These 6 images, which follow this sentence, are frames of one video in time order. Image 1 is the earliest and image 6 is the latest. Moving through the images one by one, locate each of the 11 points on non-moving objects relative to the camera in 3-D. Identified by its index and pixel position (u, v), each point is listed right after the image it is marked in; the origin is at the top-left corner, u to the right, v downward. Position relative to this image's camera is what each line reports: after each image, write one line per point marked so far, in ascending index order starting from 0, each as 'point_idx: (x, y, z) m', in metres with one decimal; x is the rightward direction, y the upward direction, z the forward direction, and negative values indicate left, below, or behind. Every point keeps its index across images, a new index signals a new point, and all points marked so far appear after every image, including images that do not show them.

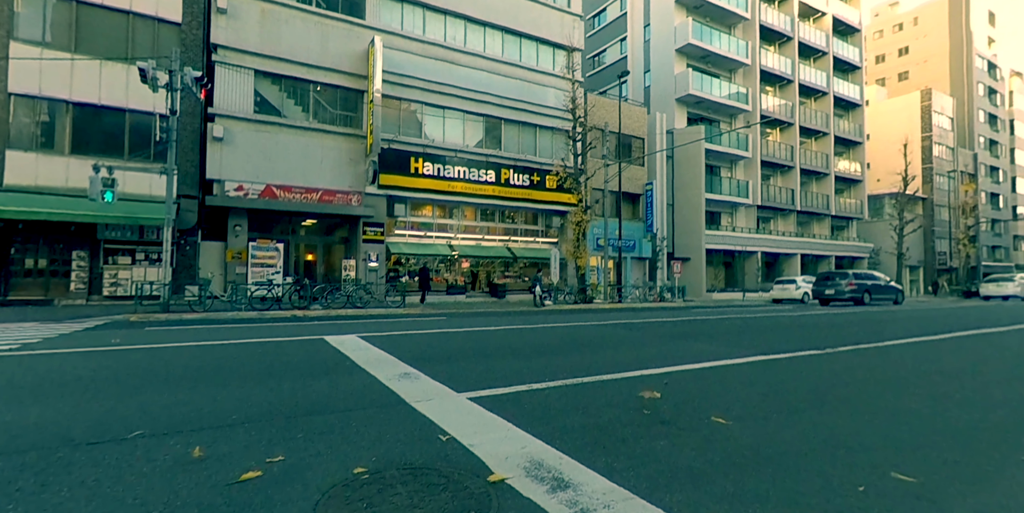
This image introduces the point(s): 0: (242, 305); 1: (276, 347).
0: (-9.0, -1.6, +16.3) m
1: (-3.9, -1.5, +8.2) m
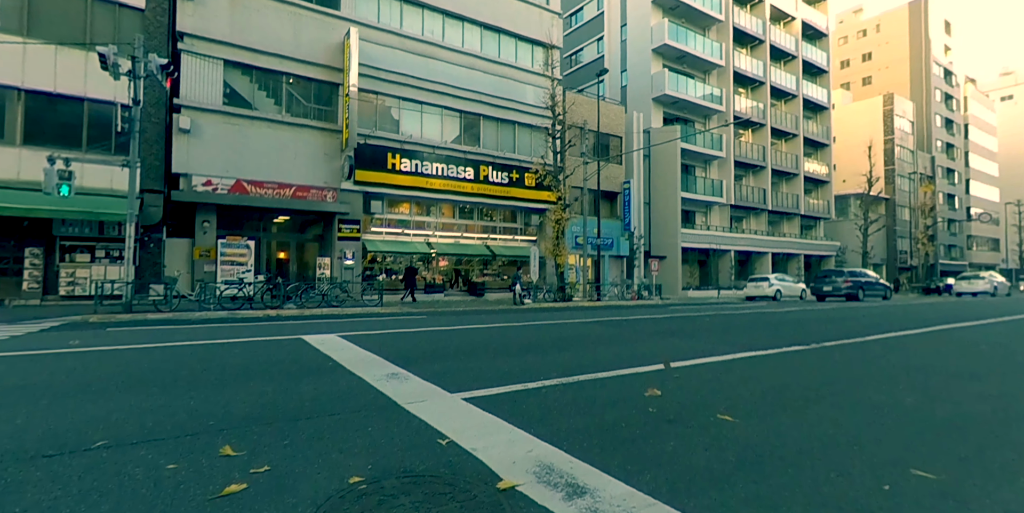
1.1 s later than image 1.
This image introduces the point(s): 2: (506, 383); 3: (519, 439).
0: (-9.5, -1.5, +15.7) m
1: (-4.1, -1.4, +7.8) m
2: (-0.1, -1.3, +5.3) m
3: (0.0, -1.3, +3.6) m
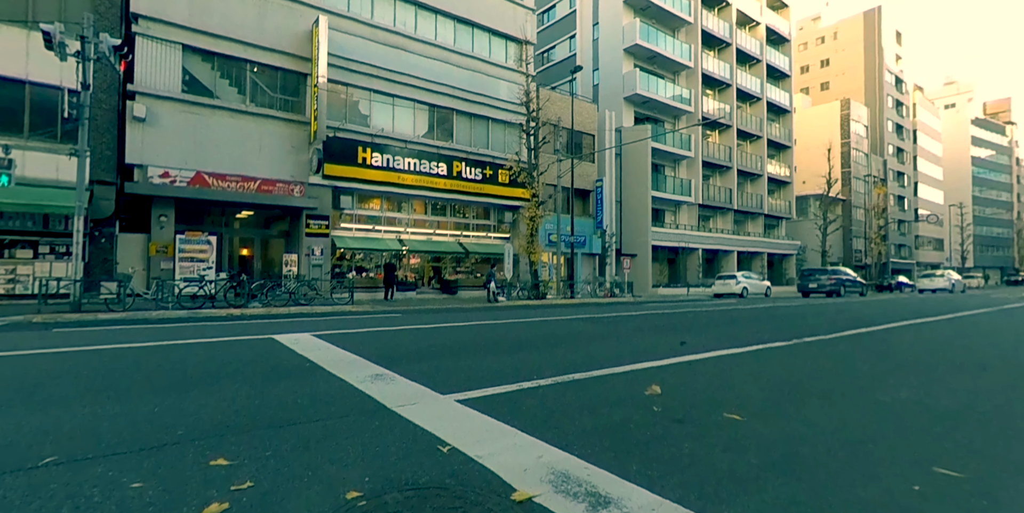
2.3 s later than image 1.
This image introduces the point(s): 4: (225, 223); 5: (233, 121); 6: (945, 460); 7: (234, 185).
0: (-10.3, -1.4, +14.8) m
1: (-4.3, -1.4, +7.3) m
2: (-0.1, -1.3, +5.0) m
3: (+0.1, -1.3, +3.3) m
4: (-11.4, +1.3, +19.5) m
5: (-10.8, +5.2, +19.1) m
6: (+2.7, -1.3, +3.1) m
7: (-10.5, +2.7, +18.7) m
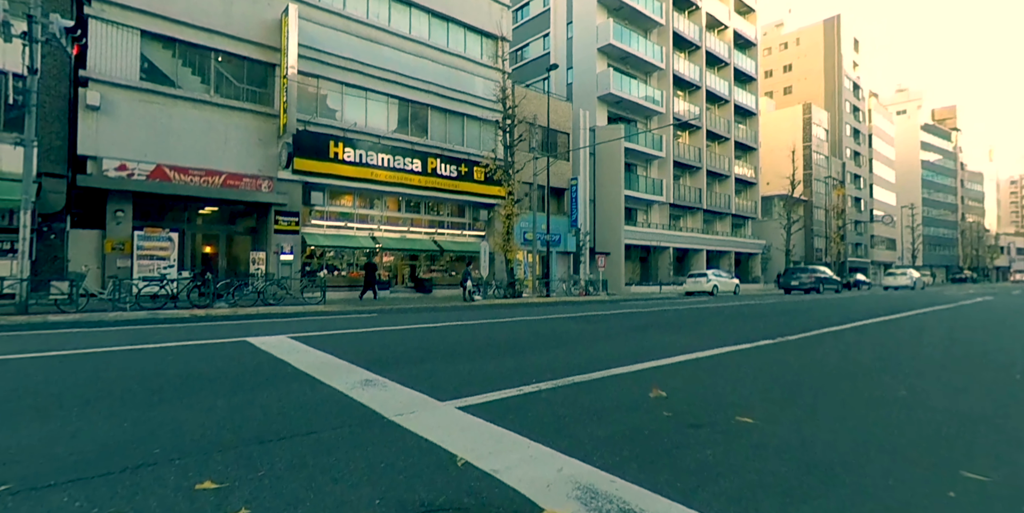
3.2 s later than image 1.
0: (-10.8, -1.3, +13.9) m
1: (-4.4, -1.3, +6.8) m
2: (-0.1, -1.3, +4.8) m
3: (+0.2, -1.2, +3.1) m
4: (-12.2, +1.4, +18.6) m
5: (-11.6, +5.3, +18.2) m
6: (+2.8, -1.3, +3.0) m
7: (-11.3, +2.8, +17.8) m
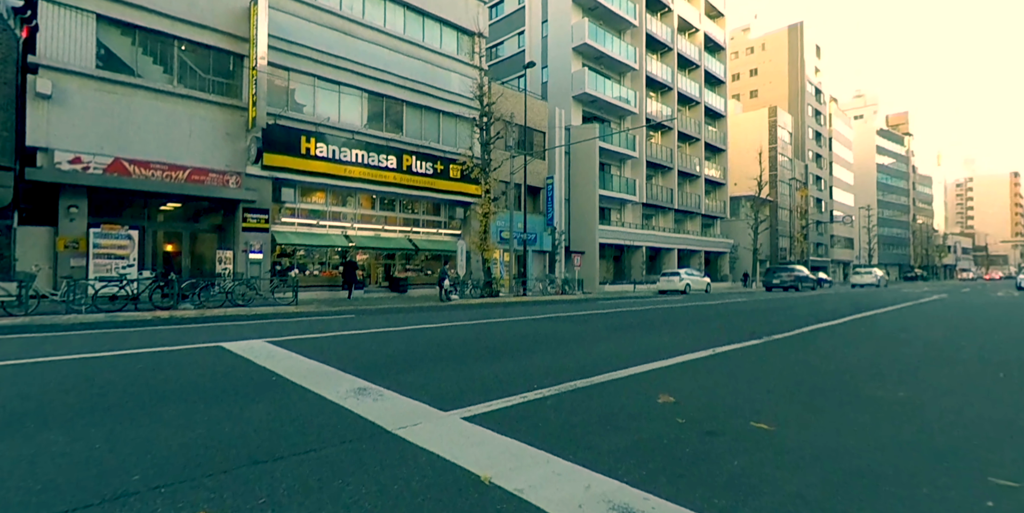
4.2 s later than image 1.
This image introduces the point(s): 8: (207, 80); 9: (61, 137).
0: (-11.3, -1.3, +13.0) m
1: (-4.5, -1.3, +6.3) m
2: (-0.1, -1.3, +4.6) m
3: (+0.3, -1.3, +2.9) m
4: (-13.0, +1.5, +17.6) m
5: (-12.4, +5.4, +17.3) m
6: (+2.9, -1.3, +3.0) m
7: (-12.0, +2.8, +16.9) m
8: (-11.5, +6.7, +18.6) m
9: (-14.1, +3.7, +15.5) m
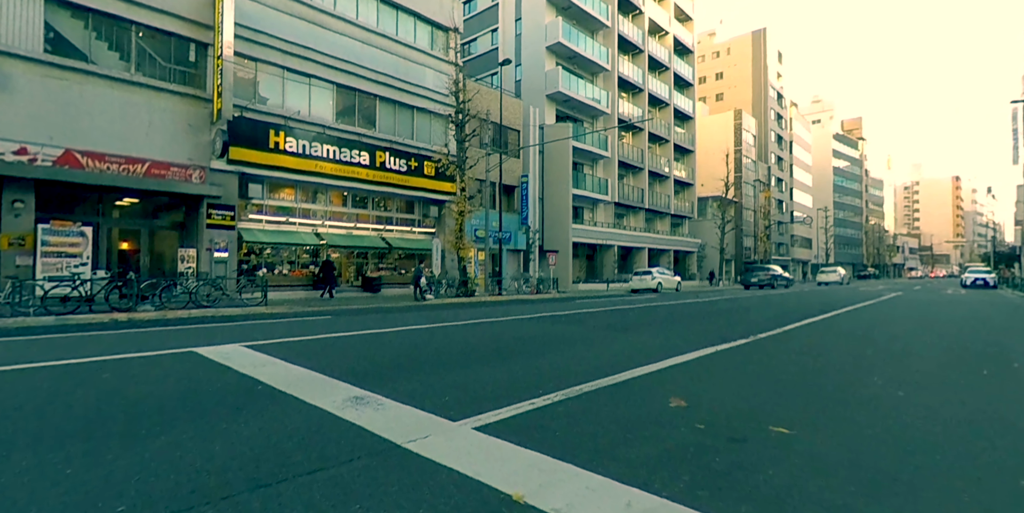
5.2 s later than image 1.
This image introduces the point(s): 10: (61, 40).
0: (-11.8, -1.3, +12.1) m
1: (-4.5, -1.3, +5.8) m
2: (0.0, -1.3, +4.4) m
3: (+0.5, -1.3, +2.7) m
4: (-13.7, +1.5, +16.5) m
5: (-13.0, +5.4, +16.2) m
6: (+3.1, -1.3, +3.0) m
7: (-12.7, +2.9, +15.9) m
8: (-12.3, +6.7, +17.7) m
9: (-14.7, +3.8, +14.3) m
10: (-14.2, +6.8, +15.6) m
